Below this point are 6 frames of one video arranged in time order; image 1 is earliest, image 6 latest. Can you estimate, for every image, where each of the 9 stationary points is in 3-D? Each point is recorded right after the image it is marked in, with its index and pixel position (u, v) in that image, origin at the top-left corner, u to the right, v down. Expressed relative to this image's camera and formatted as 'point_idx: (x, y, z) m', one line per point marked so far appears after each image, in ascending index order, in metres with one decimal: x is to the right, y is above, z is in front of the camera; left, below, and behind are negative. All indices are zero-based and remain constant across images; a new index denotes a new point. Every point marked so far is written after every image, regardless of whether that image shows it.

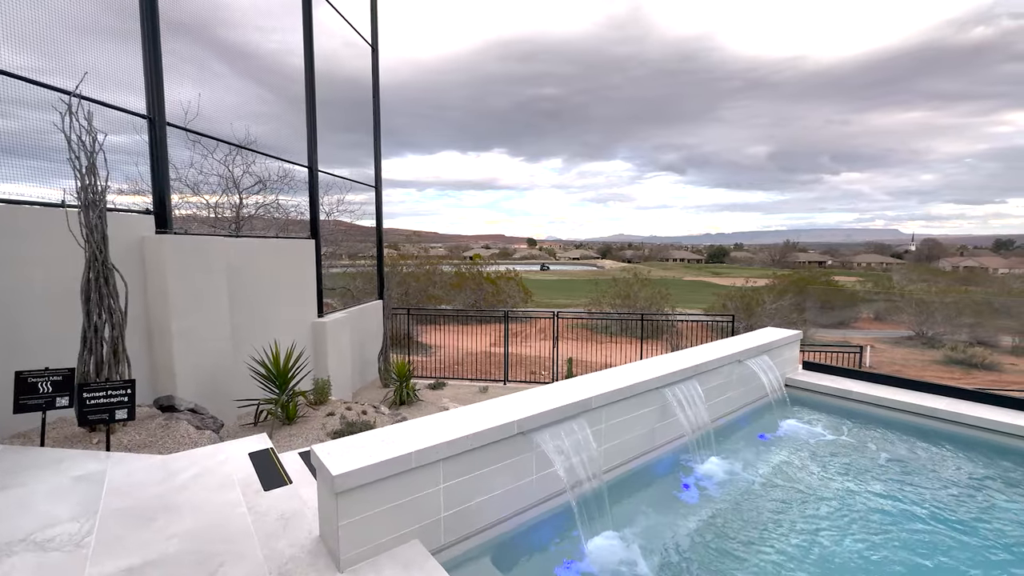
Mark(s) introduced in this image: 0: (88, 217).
0: (-3.2, +0.5, +3.4) m
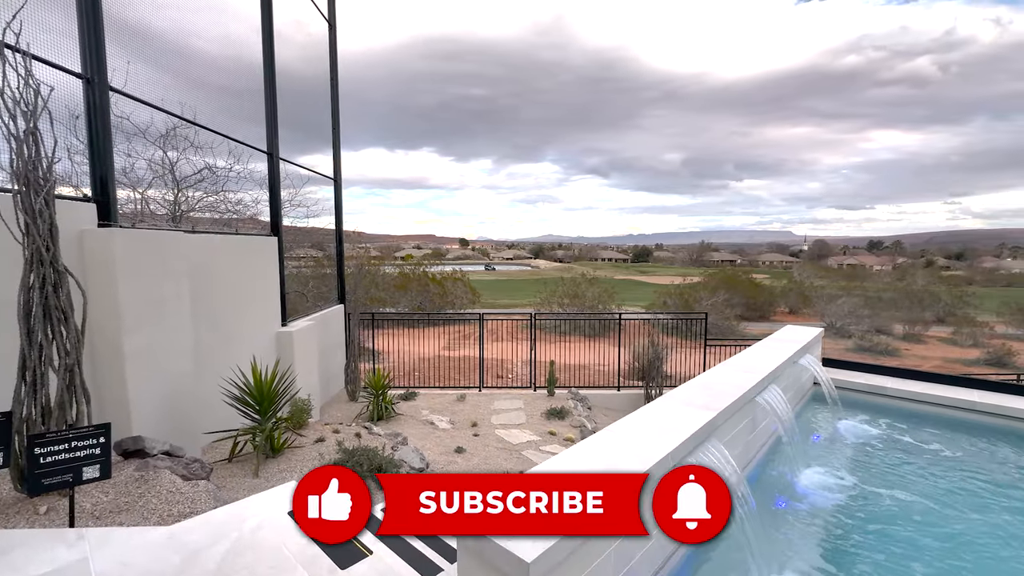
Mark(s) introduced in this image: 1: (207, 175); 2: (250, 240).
0: (-2.7, +0.5, +2.5) m
1: (-3.4, +1.2, +5.0) m
2: (-3.2, +0.6, +5.4) m
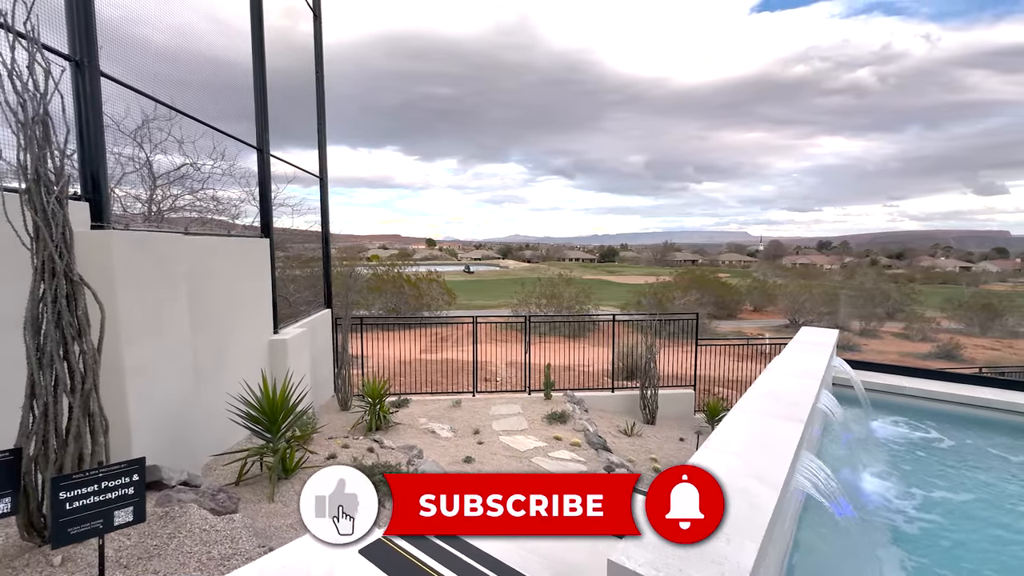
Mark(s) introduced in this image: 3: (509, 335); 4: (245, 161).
0: (-2.3, +0.4, +2.1) m
1: (-3.2, +1.1, +4.6) m
2: (-3.0, +0.5, +5.0) m
3: (+0.1, -2.0, +18.6) m
4: (-3.3, +1.6, +5.5) m
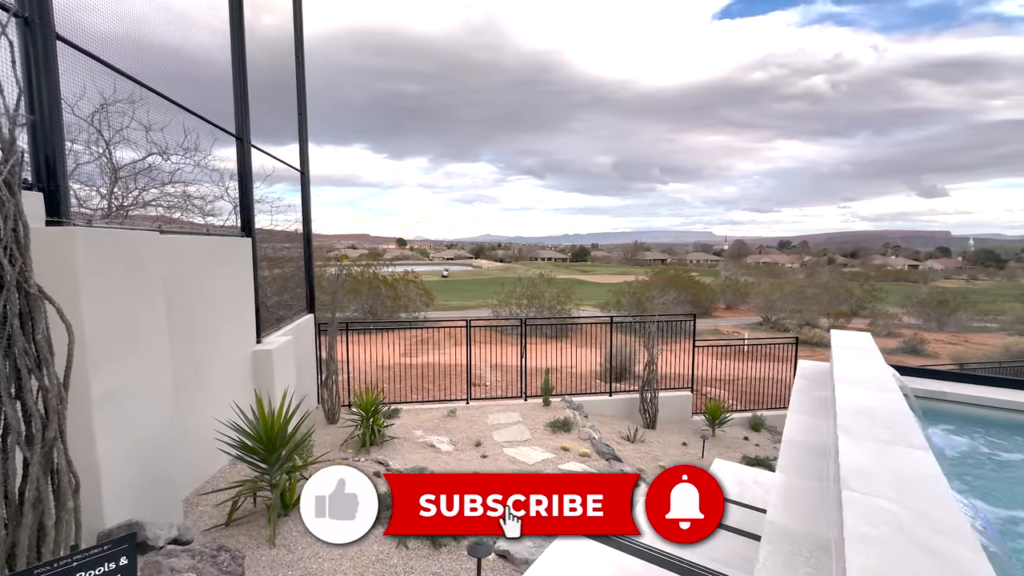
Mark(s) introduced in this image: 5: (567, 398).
0: (-2.0, +0.4, +1.6) m
1: (-3.0, +1.1, +4.0) m
2: (-2.9, +0.5, +4.4) m
3: (-0.6, -2.1, +18.2) m
4: (-3.2, +1.5, +4.9) m
5: (+1.0, -2.1, +8.5) m
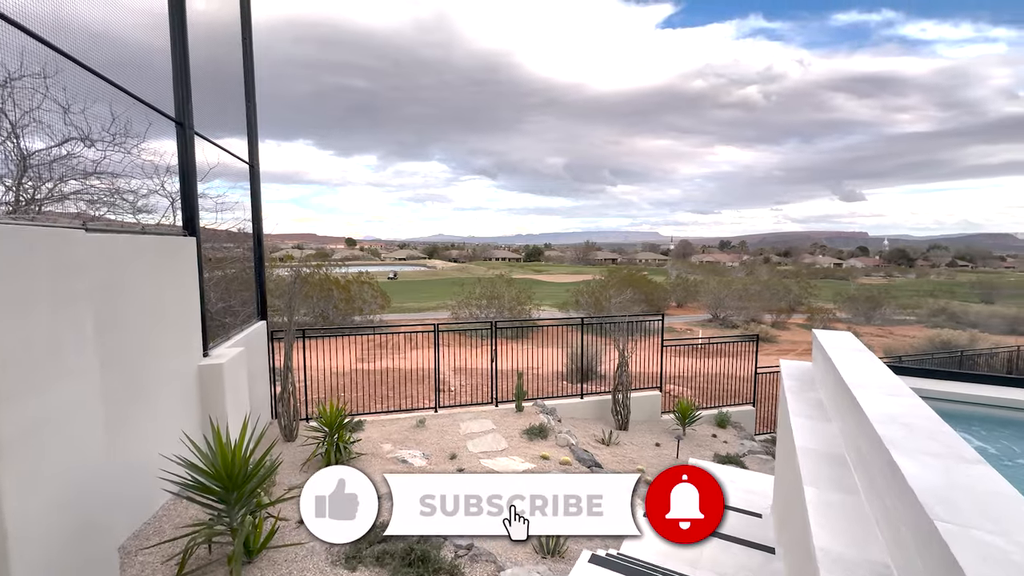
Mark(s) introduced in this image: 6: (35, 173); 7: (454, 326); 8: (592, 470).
0: (-1.8, +0.3, +1.1) m
1: (-3.1, +1.0, +3.4) m
2: (-3.0, +0.4, +3.8) m
3: (-2.1, -2.1, +17.7) m
4: (-3.3, +1.5, +4.2) m
5: (+0.5, -2.1, +8.3) m
6: (-2.9, +0.8, +2.7) m
7: (-1.7, -1.0, +13.3) m
8: (+1.1, -2.4, +5.9) m
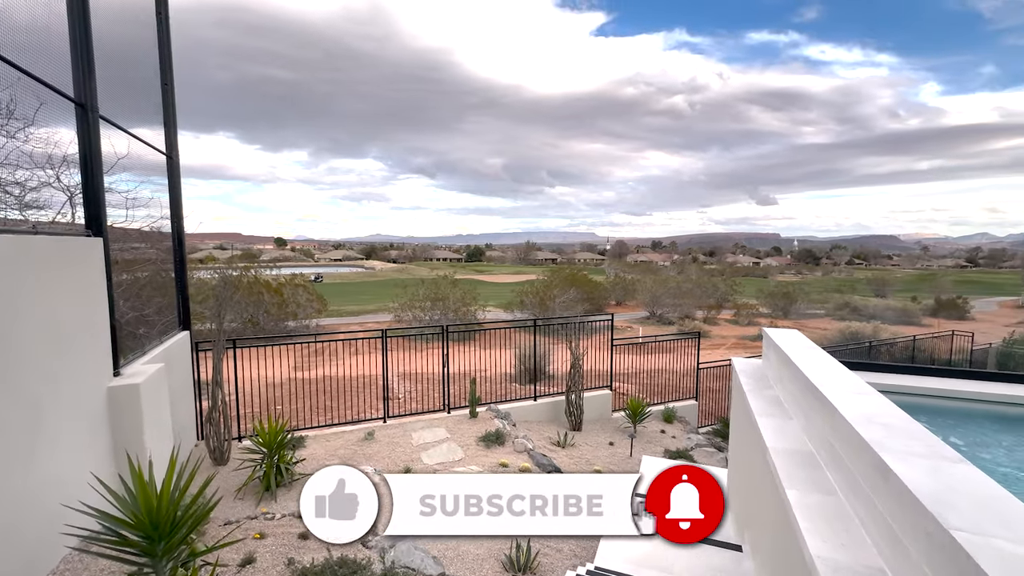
0: (-1.8, +0.3, +0.7) m
1: (-3.3, +0.9, +2.8) m
2: (-3.2, +0.3, +3.2) m
3: (-4.2, -2.2, +17.1) m
4: (-3.7, +1.4, +3.6) m
5: (-0.3, -2.2, +8.1) m
6: (-3.1, +0.7, +2.1) m
7: (-3.2, -1.0, +12.8) m
8: (+0.5, -2.4, +5.8) m
